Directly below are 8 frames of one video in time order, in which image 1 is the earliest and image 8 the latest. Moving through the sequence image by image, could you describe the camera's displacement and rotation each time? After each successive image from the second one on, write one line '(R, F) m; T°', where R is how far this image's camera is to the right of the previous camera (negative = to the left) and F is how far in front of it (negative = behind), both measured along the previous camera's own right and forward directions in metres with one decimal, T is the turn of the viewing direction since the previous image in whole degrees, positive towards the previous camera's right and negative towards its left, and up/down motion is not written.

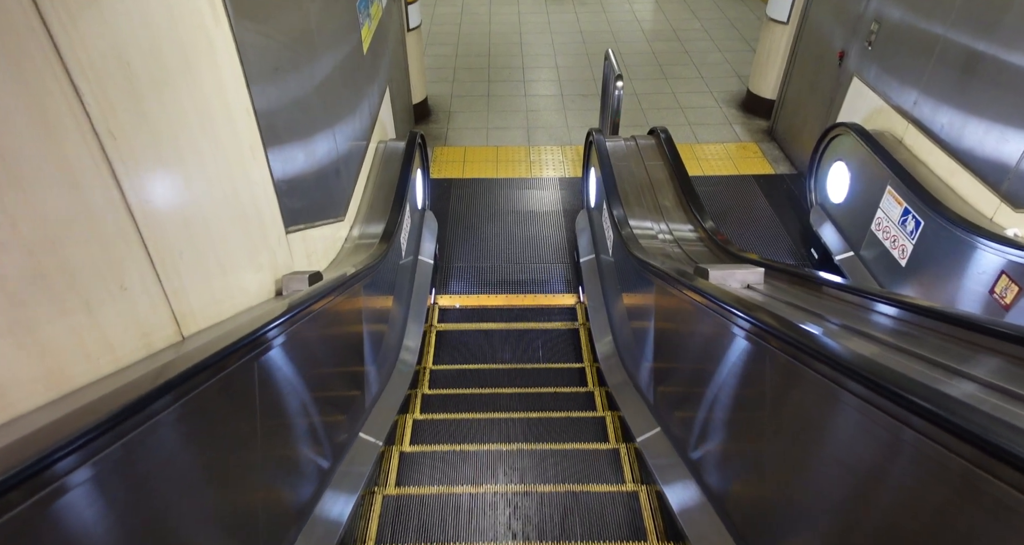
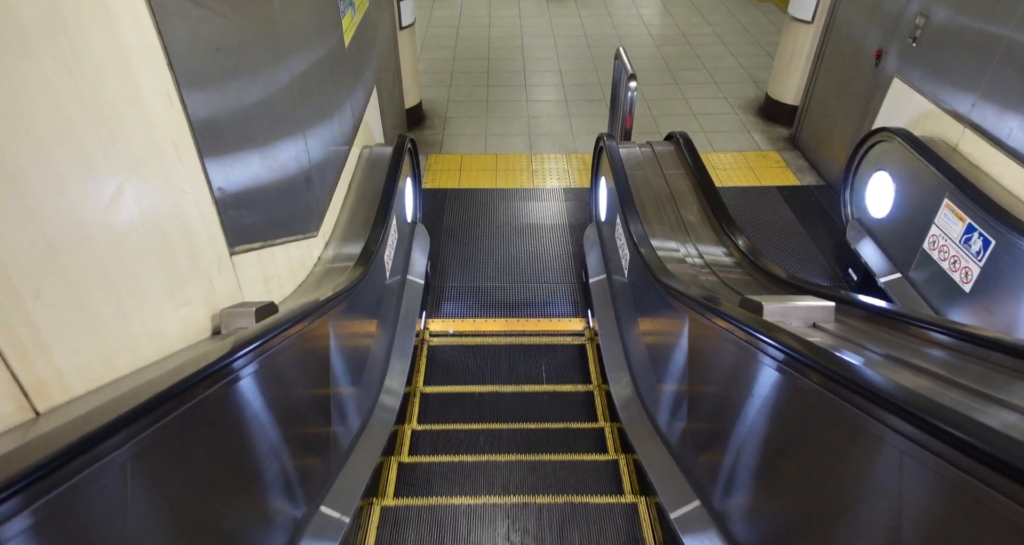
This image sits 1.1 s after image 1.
(0.0, +0.4) m; 0°
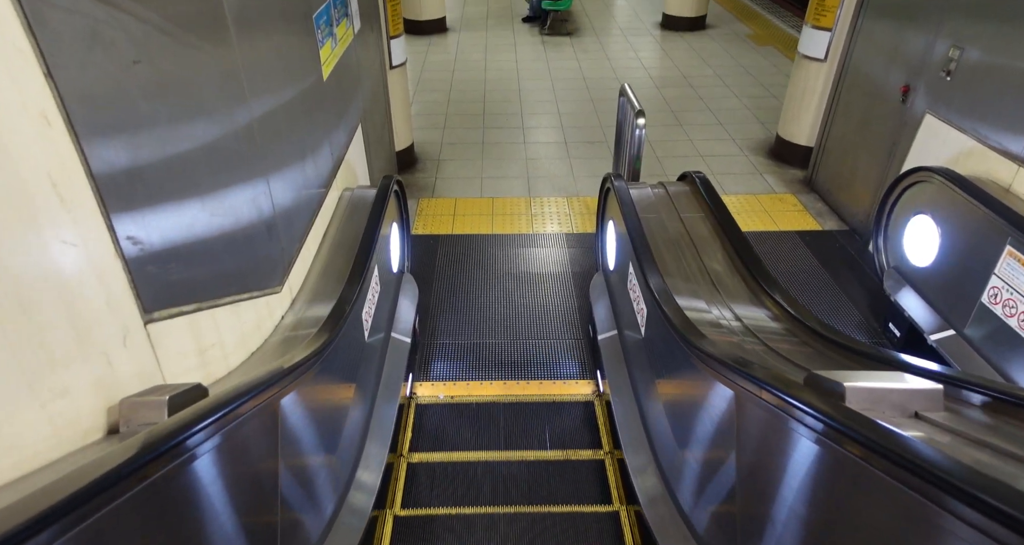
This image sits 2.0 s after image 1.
(0.0, +0.4) m; 0°
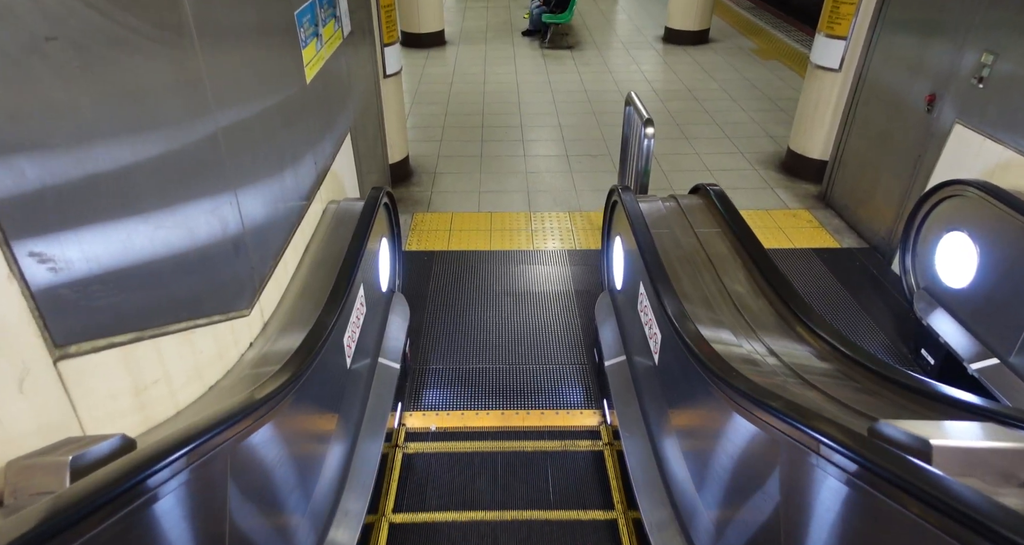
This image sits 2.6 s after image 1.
(0.0, +0.2) m; 0°
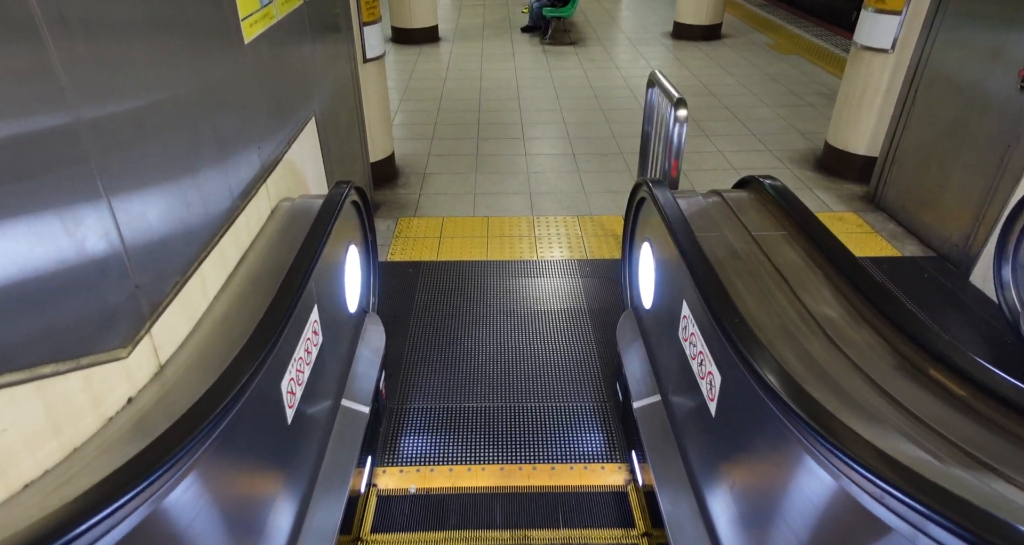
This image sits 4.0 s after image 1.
(0.0, +0.6) m; 0°
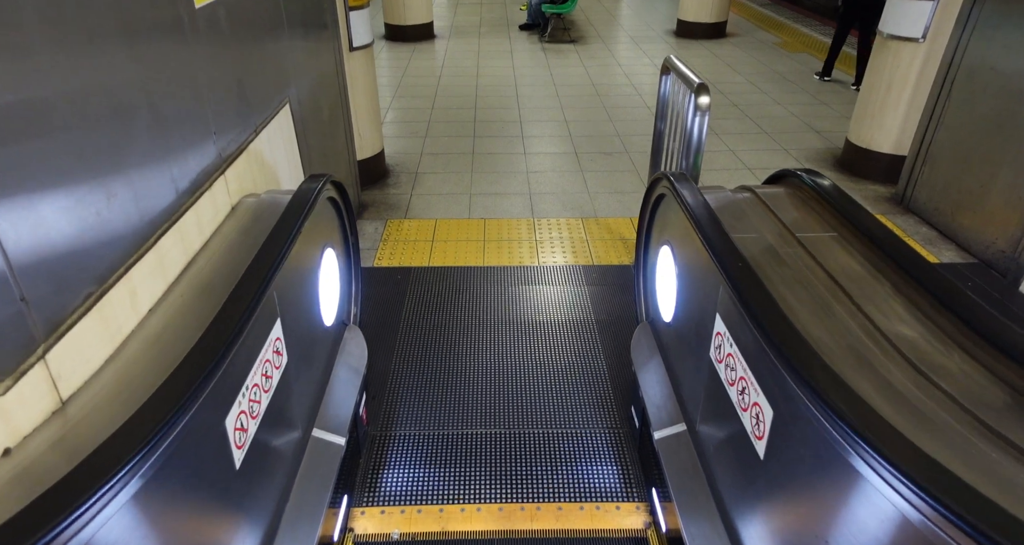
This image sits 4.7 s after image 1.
(0.0, +0.3) m; 0°
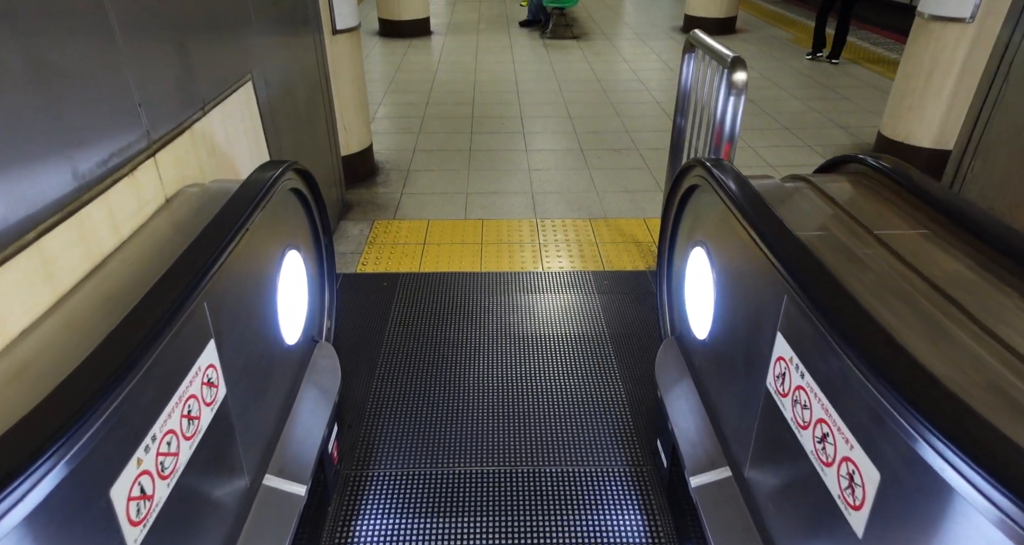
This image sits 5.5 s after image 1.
(0.0, +0.3) m; 0°
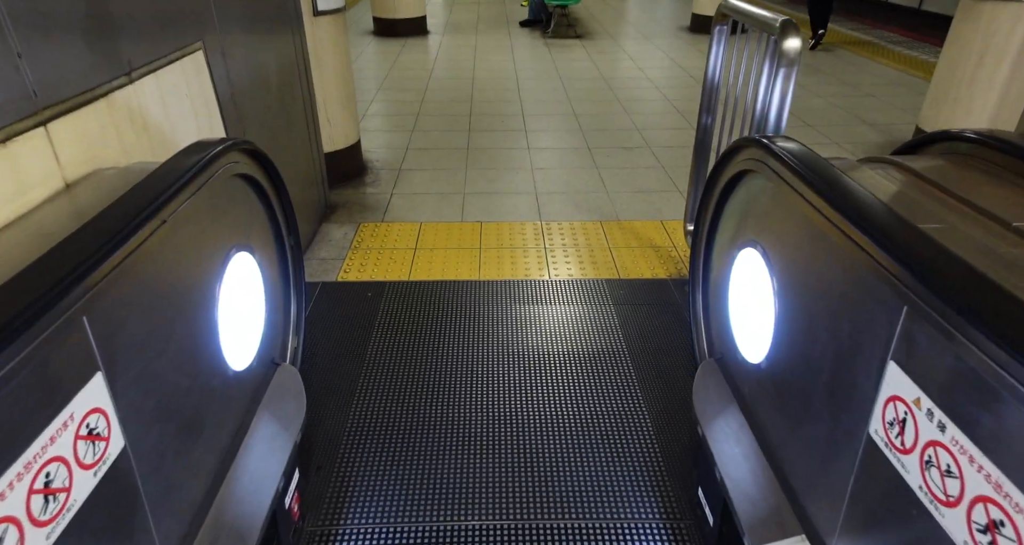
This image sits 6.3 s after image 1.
(0.0, +0.3) m; 0°
